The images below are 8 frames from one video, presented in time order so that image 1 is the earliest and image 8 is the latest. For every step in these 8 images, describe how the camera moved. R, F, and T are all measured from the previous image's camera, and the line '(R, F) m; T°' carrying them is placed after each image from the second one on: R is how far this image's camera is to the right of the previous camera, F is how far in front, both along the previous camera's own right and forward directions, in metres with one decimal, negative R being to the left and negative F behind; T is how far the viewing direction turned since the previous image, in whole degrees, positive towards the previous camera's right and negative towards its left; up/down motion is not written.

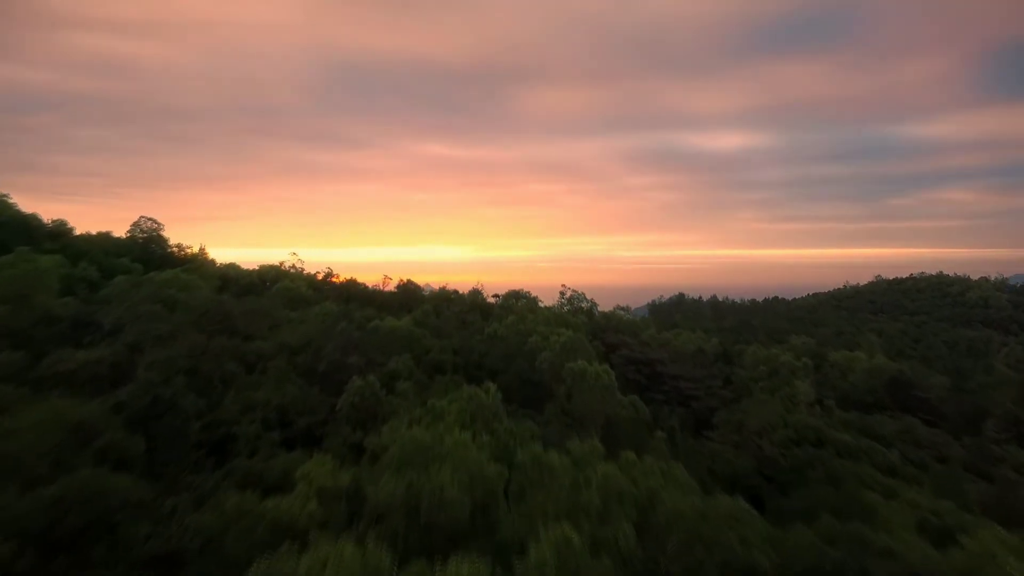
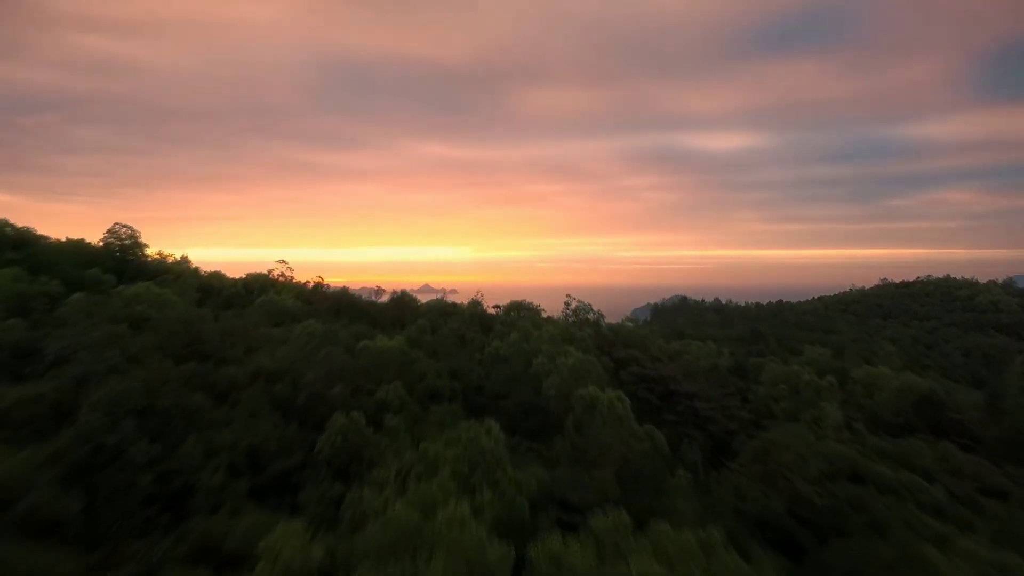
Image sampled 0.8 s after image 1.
(-0.1, +0.8) m; 0°
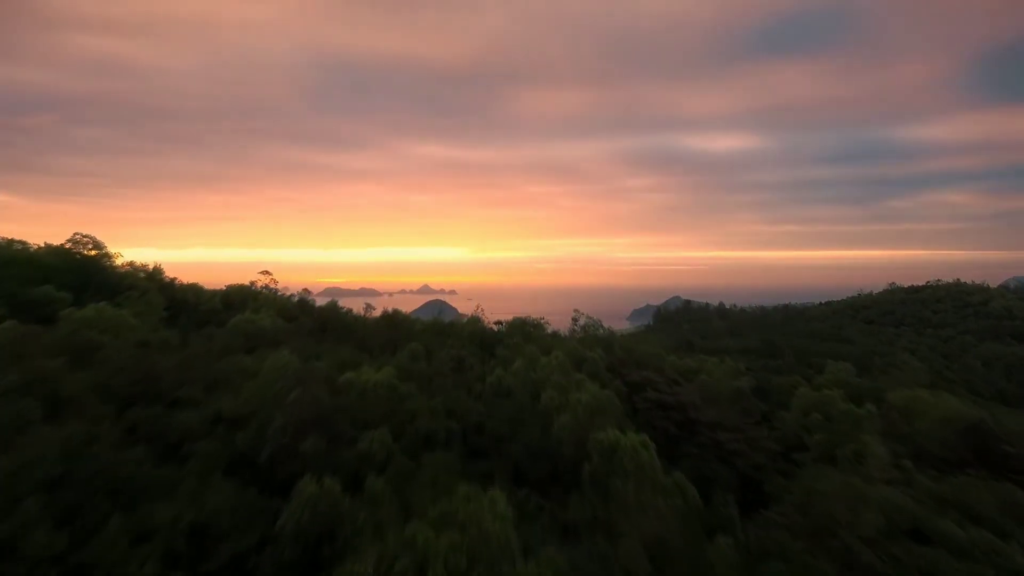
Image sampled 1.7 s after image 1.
(-0.1, +1.1) m; 0°
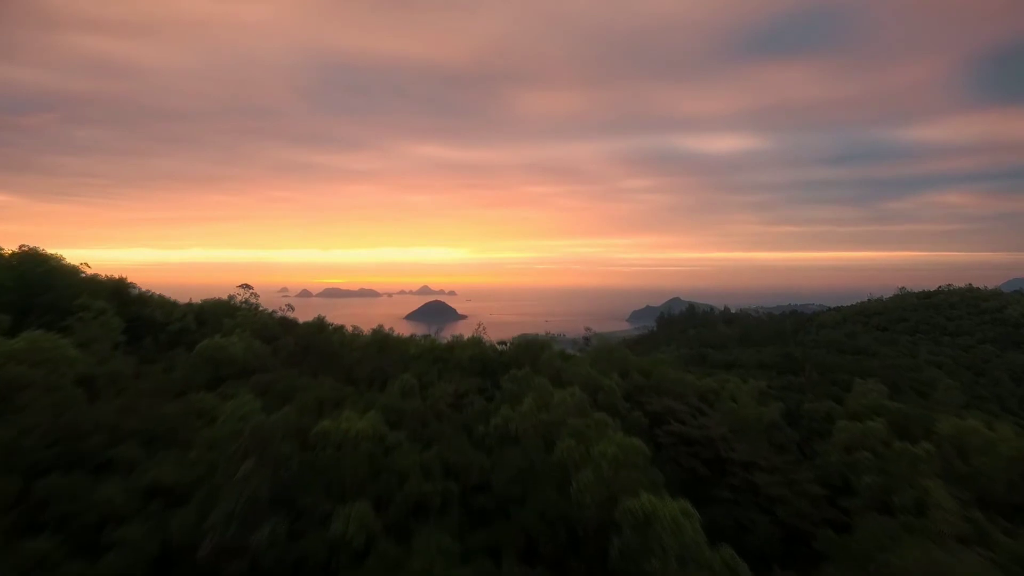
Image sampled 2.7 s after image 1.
(-0.1, +1.2) m; 0°
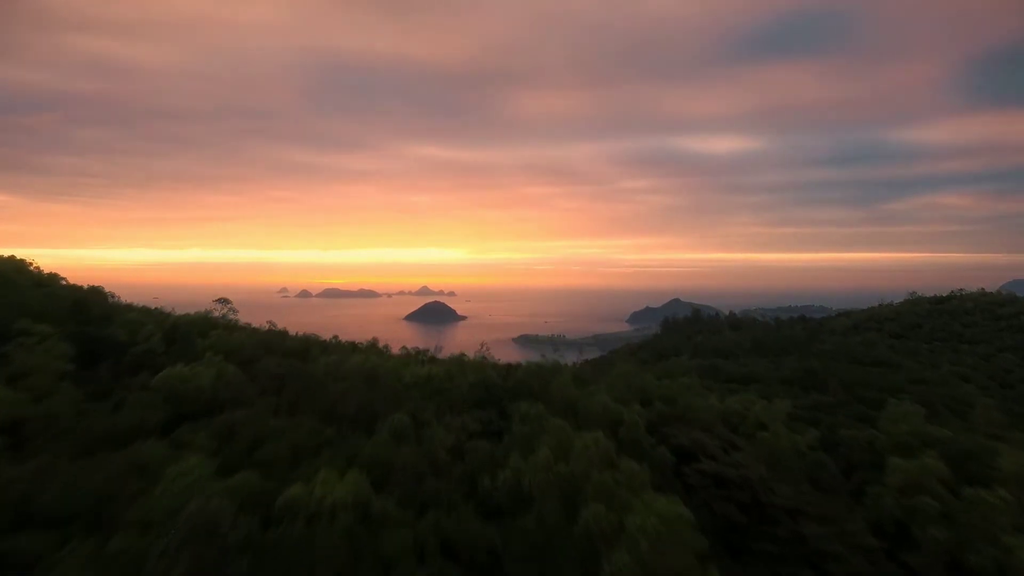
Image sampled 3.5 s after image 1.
(-0.1, +1.2) m; 0°
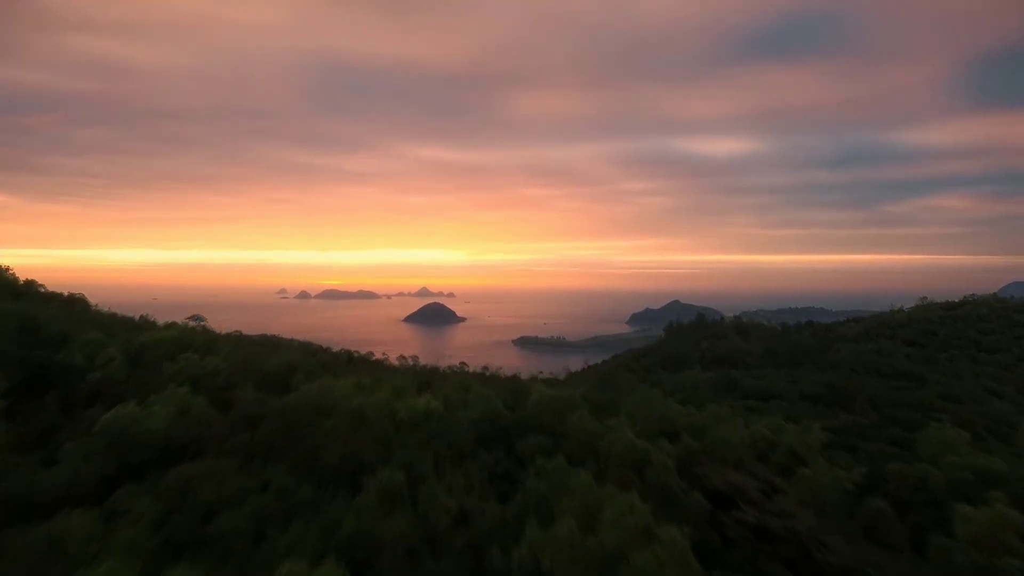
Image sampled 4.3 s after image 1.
(-0.2, +1.1) m; 0°
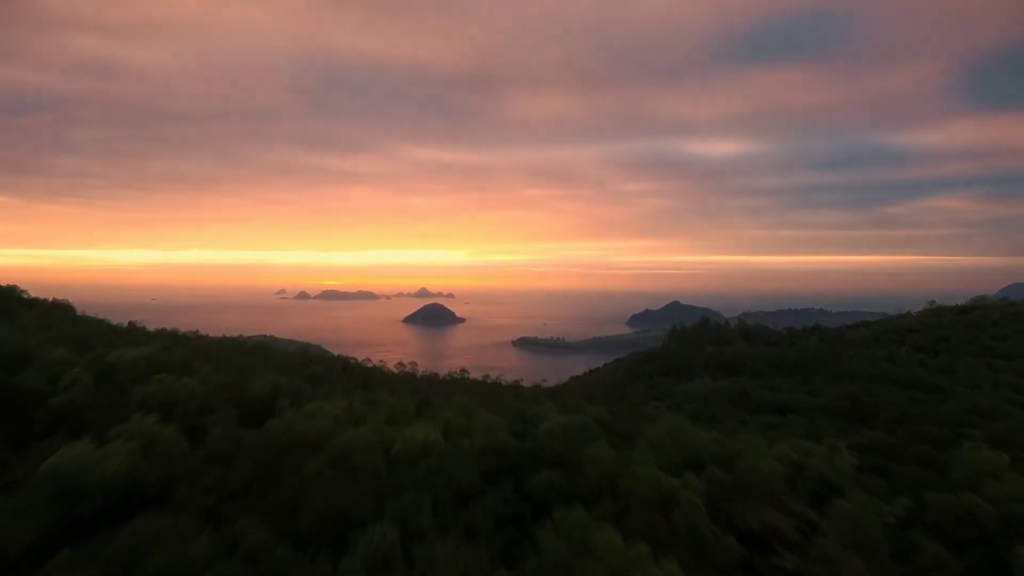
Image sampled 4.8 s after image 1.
(-0.1, +0.8) m; 0°
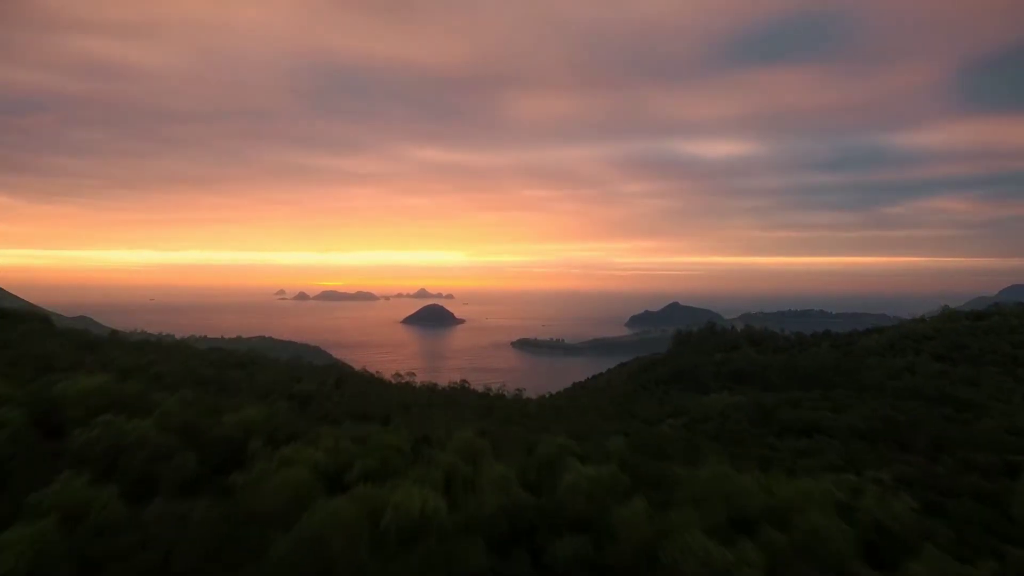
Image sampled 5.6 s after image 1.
(-0.2, +1.3) m; 0°
